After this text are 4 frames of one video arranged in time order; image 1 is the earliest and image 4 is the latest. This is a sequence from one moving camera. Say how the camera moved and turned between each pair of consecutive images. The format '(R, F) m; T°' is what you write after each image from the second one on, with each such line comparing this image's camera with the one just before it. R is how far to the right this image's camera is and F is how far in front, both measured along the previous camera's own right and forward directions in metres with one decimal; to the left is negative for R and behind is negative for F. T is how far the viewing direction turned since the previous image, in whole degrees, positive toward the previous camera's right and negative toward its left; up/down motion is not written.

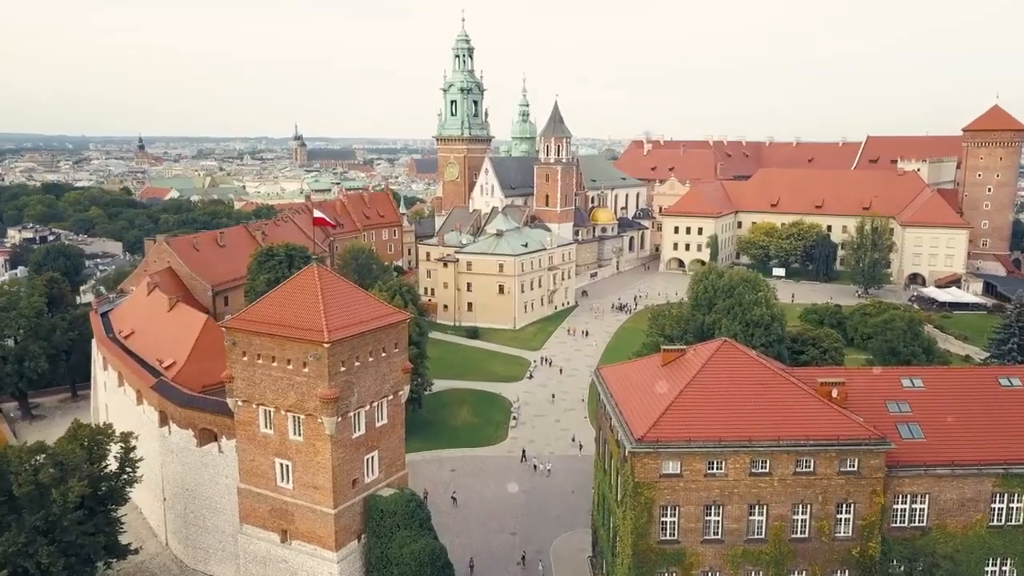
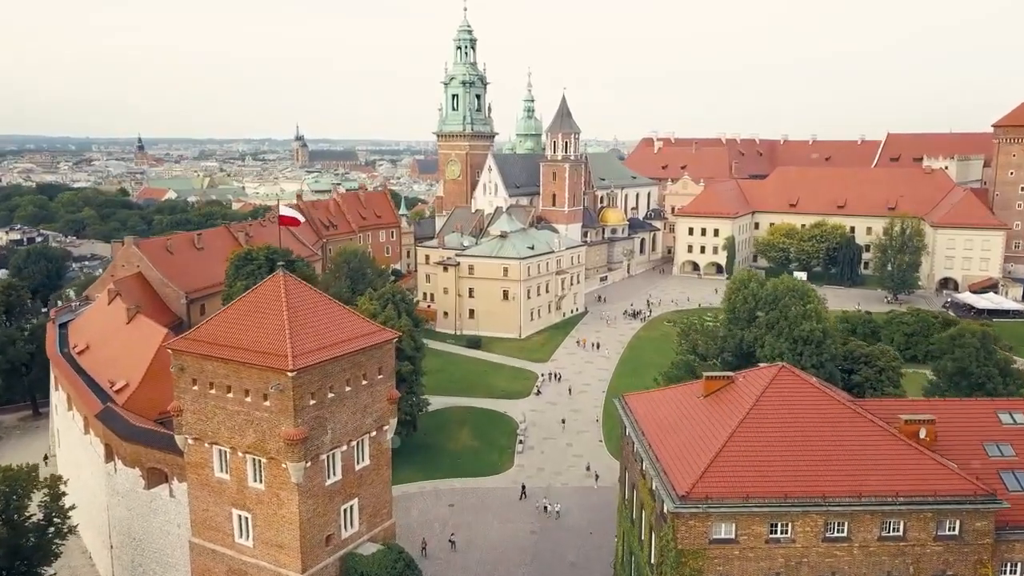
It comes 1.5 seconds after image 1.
(-0.1, +5.5) m; 0°
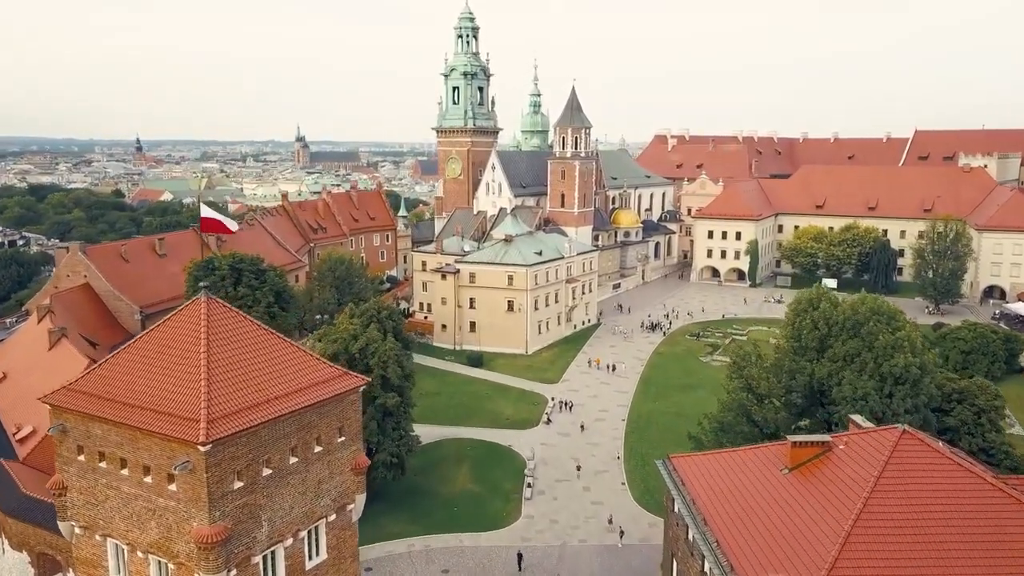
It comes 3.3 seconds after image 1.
(-0.1, +7.1) m; 0°
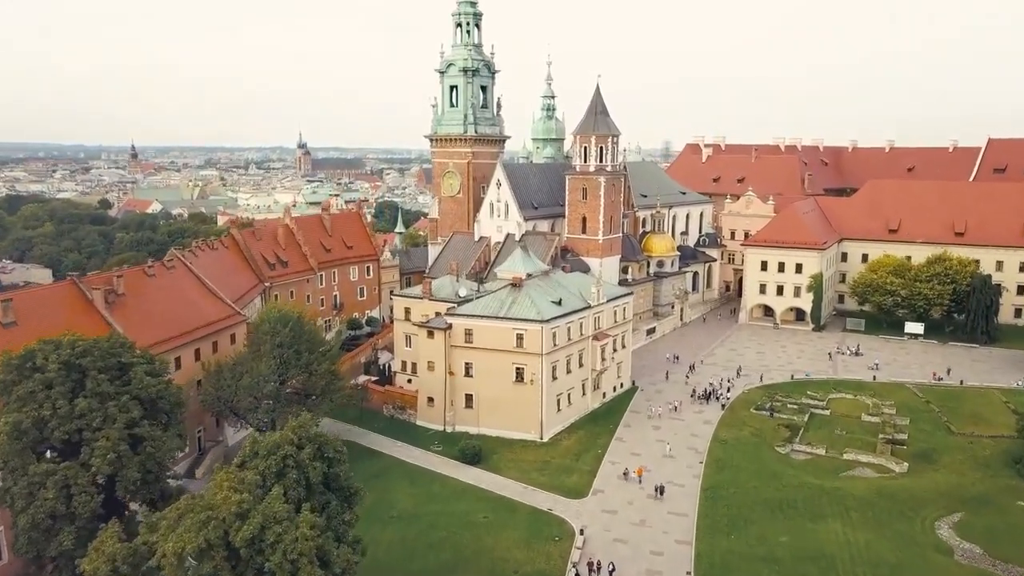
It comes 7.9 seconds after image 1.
(-0.1, +16.0) m; 0°
